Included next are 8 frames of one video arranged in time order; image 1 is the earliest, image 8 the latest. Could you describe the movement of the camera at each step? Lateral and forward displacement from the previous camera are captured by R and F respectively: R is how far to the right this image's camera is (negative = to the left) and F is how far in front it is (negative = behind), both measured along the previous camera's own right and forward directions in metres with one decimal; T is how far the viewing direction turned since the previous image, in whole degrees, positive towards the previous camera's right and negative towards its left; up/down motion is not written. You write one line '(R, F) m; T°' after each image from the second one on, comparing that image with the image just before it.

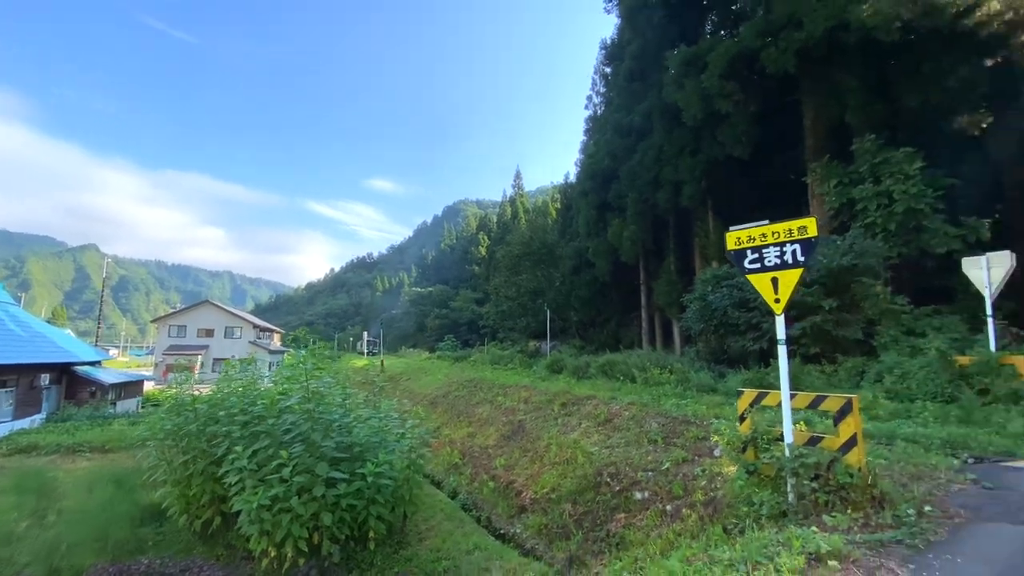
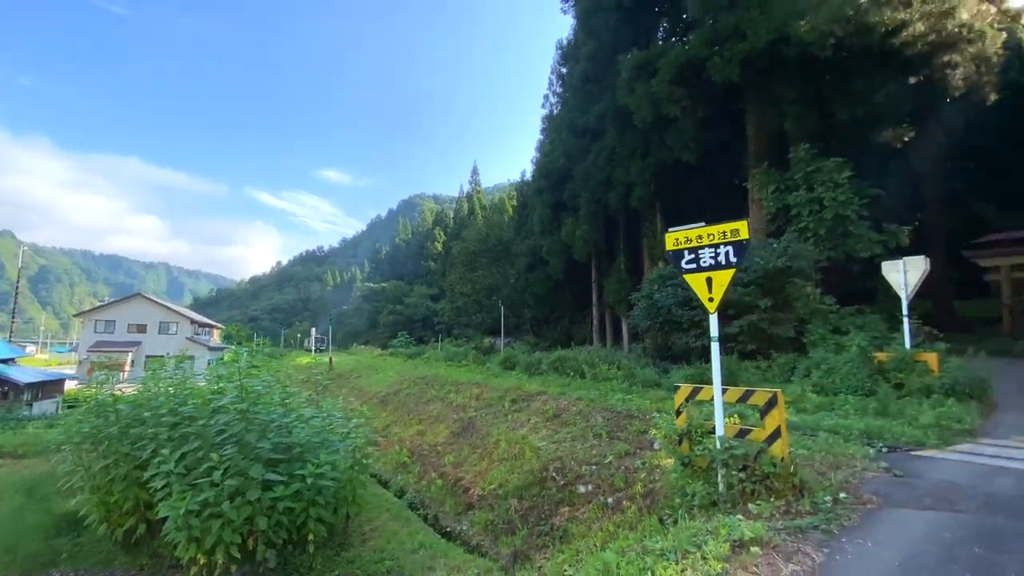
(+0.1, 0.0) m; +5°
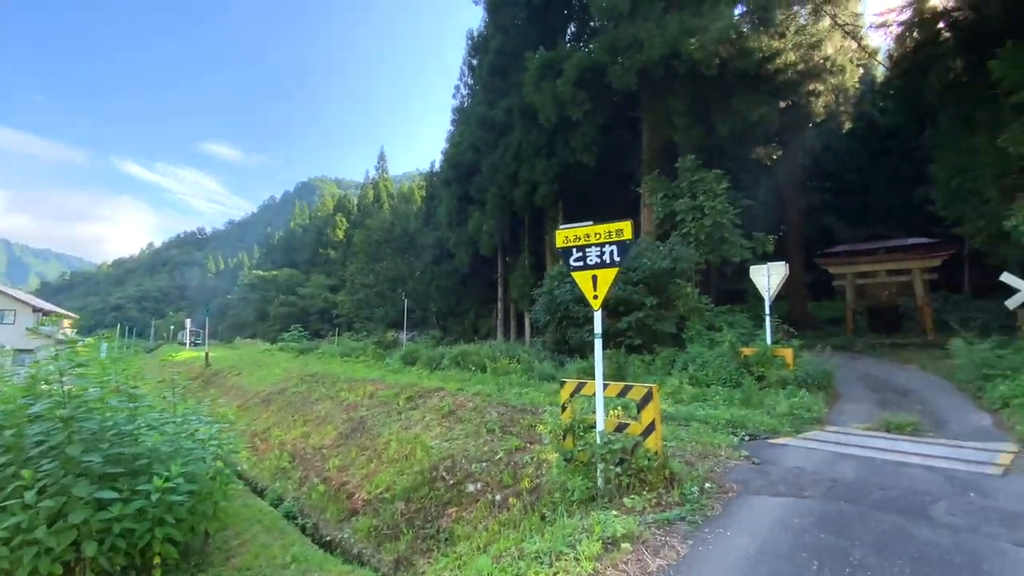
(+0.2, +0.2) m; +11°
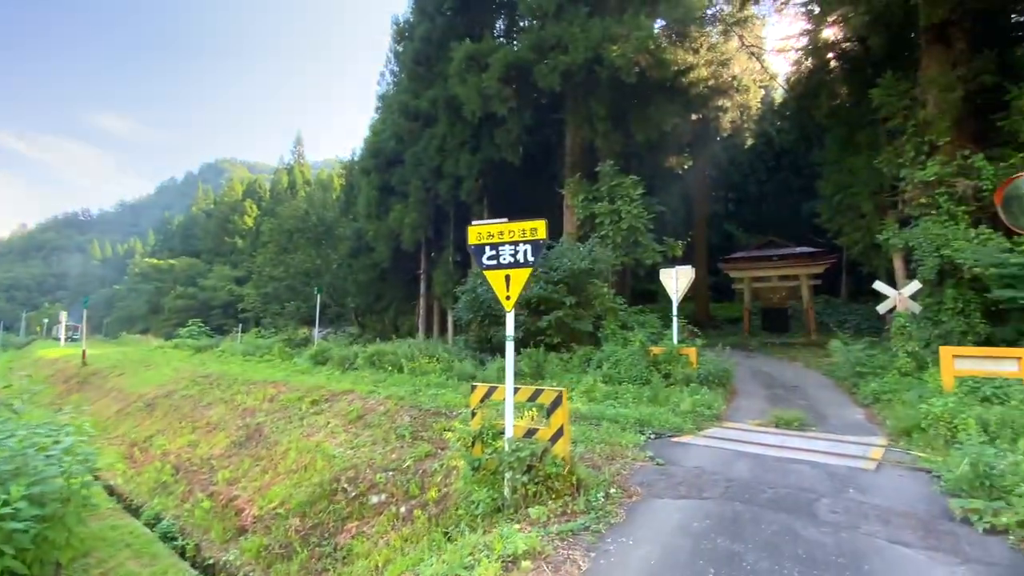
(+0.2, +0.3) m; +9°
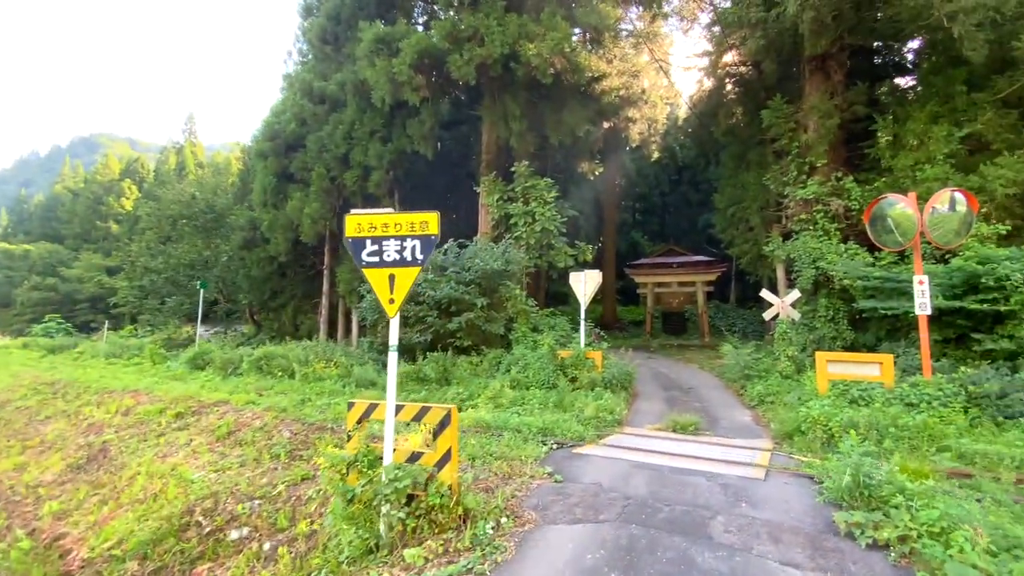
(+0.2, +0.5) m; +10°
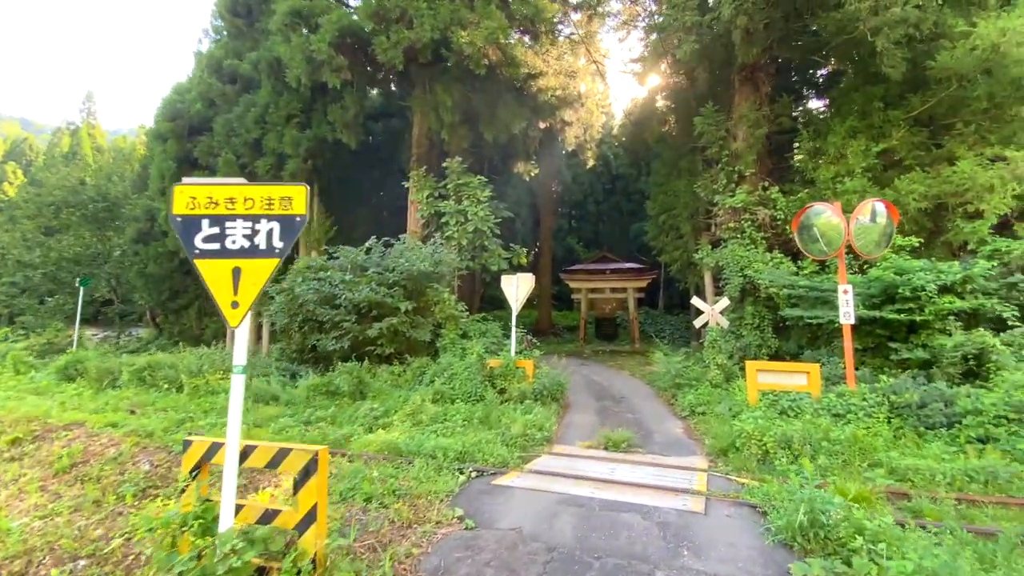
(+0.2, +0.8) m; +8°
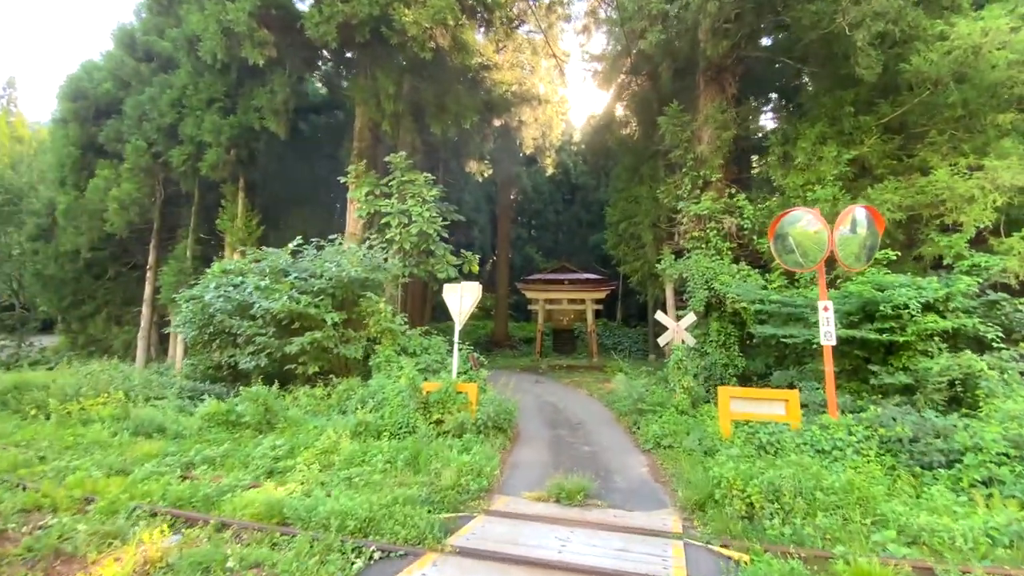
(+0.3, +1.2) m; +5°
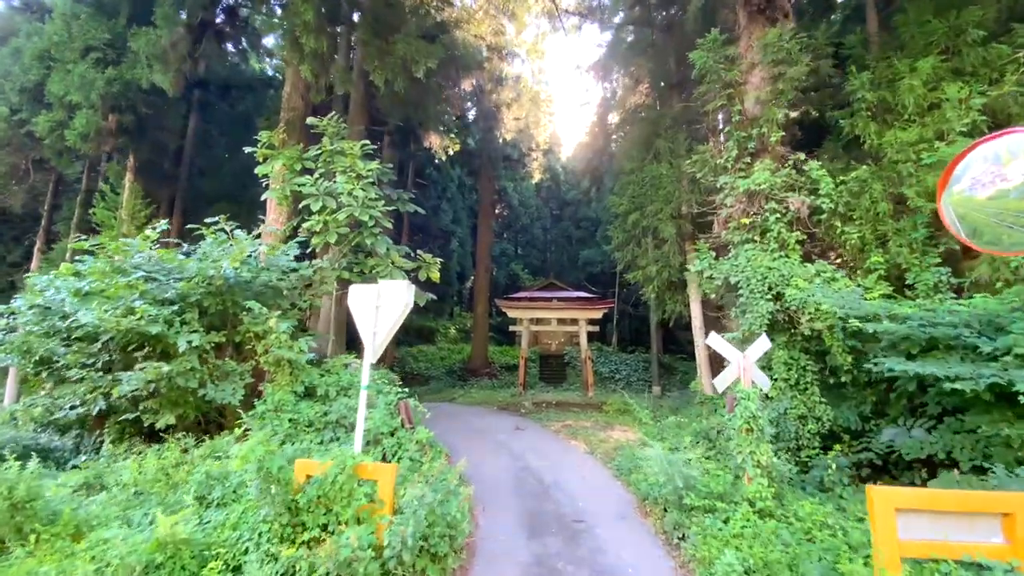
(+0.3, +3.3) m; +1°
